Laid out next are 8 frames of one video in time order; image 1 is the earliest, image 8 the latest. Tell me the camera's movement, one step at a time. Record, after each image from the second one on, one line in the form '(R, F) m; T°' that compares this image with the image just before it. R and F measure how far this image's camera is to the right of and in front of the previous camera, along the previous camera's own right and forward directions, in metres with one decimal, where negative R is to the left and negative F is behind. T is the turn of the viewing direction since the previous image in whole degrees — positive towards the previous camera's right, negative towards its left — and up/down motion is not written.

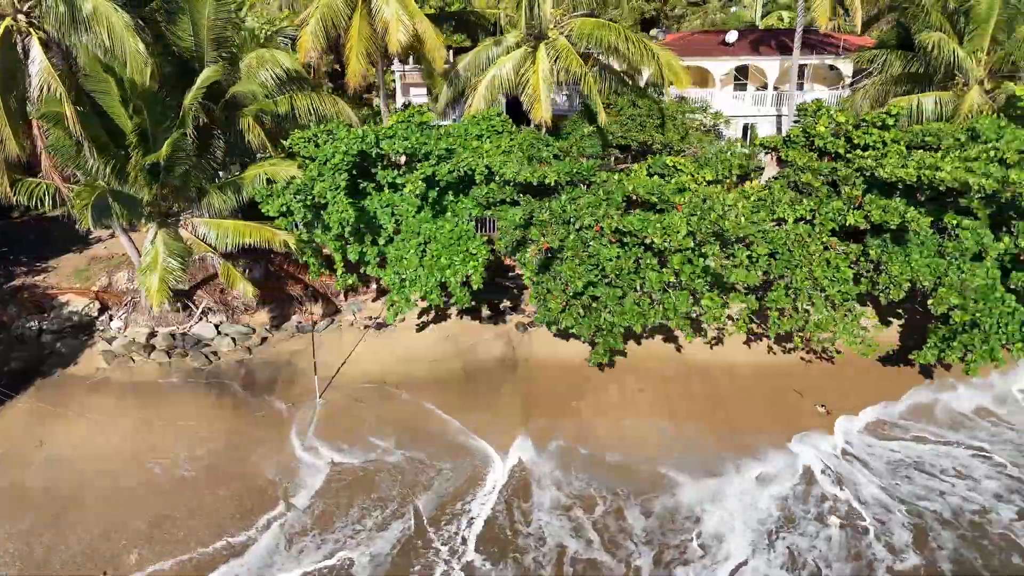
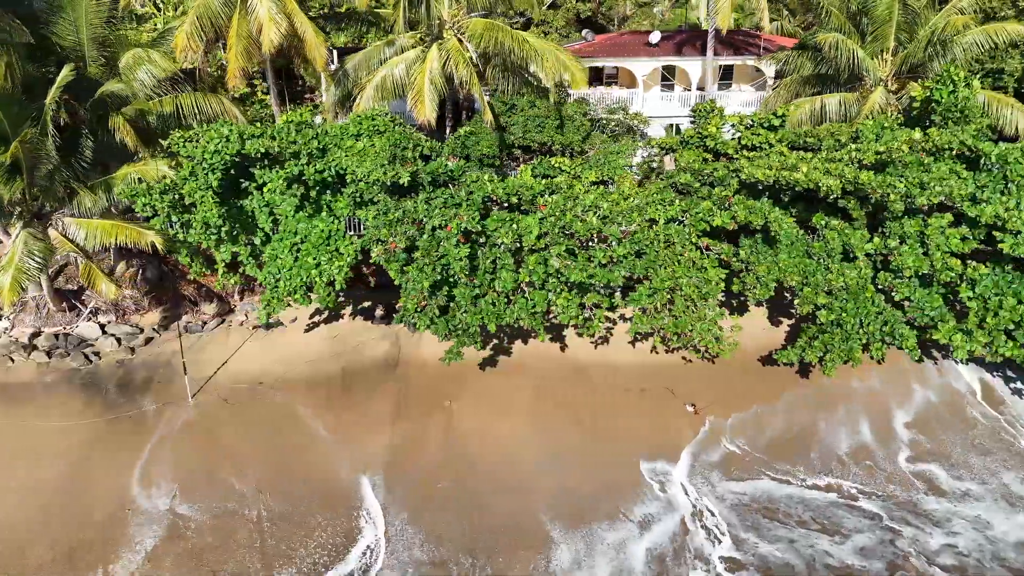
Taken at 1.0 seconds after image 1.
(+1.2, 0.0) m; 0°
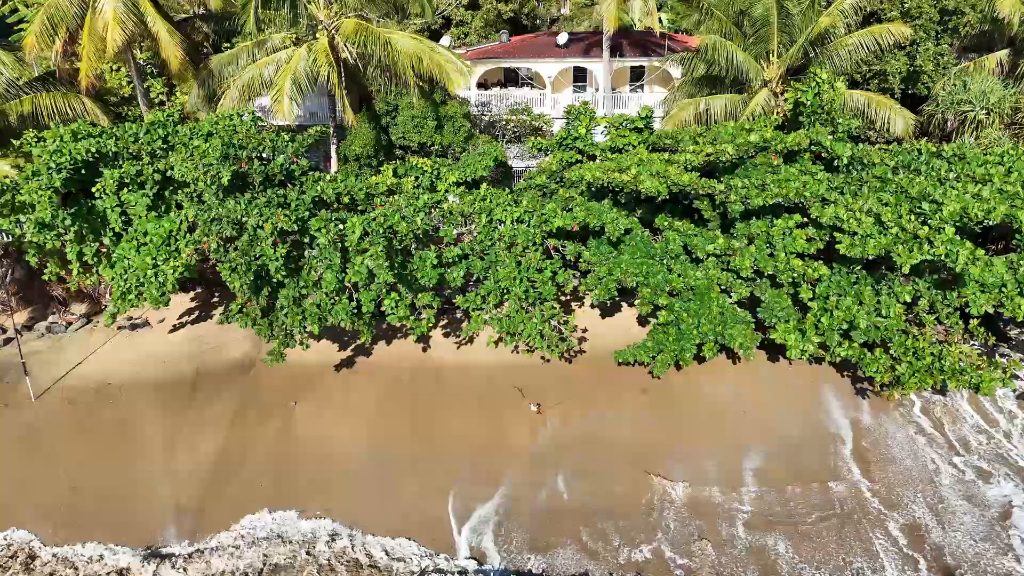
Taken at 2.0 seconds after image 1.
(+1.5, 0.0) m; +1°
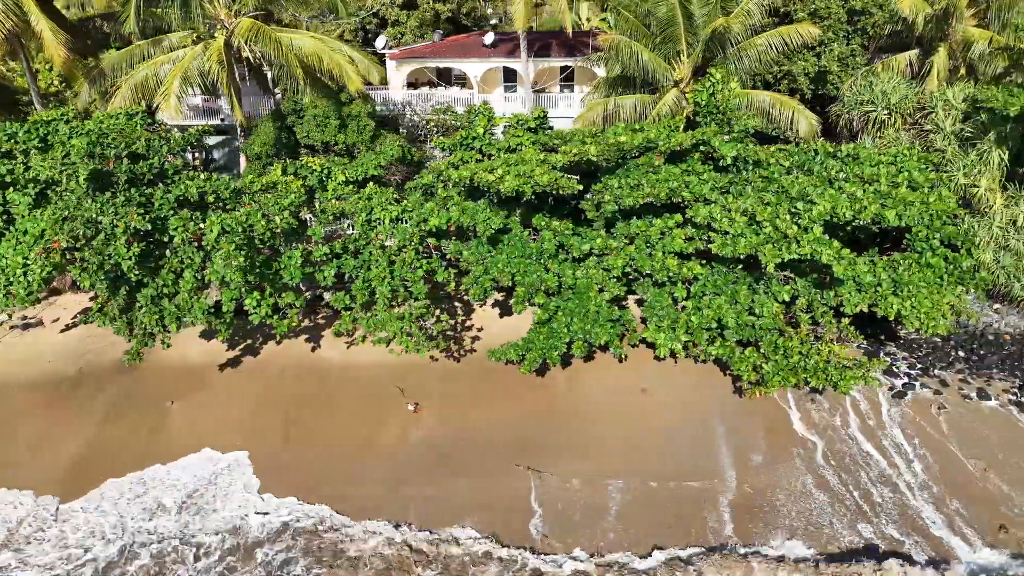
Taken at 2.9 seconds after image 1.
(+1.2, 0.0) m; +1°
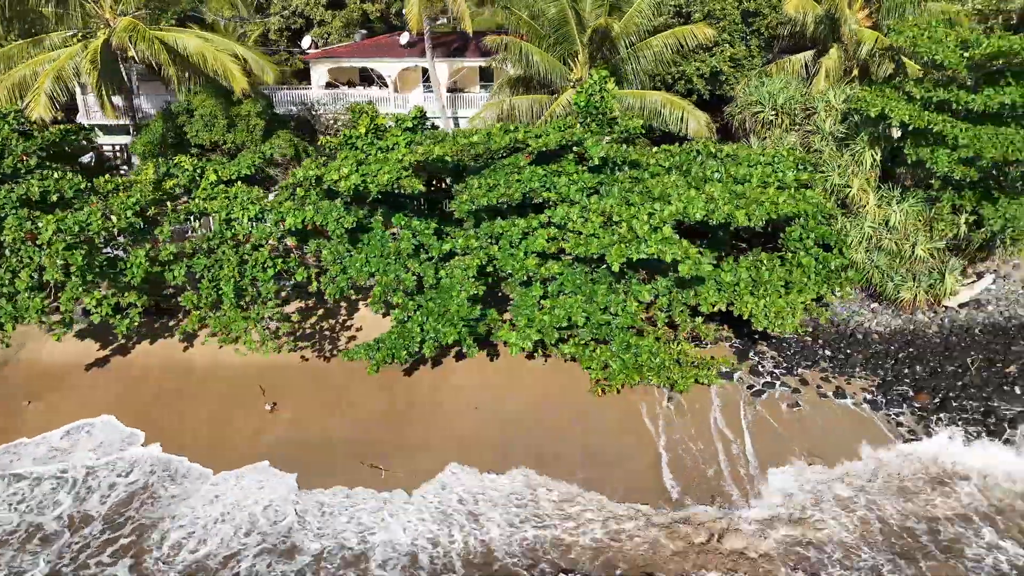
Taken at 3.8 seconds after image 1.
(+1.3, 0.0) m; +1°
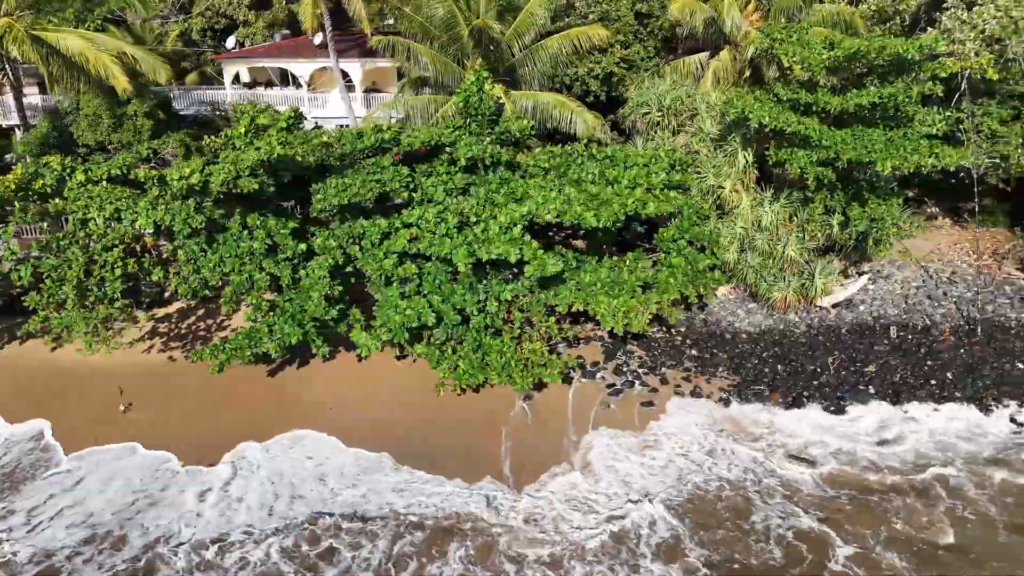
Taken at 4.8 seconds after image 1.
(+1.3, -0.1) m; +1°
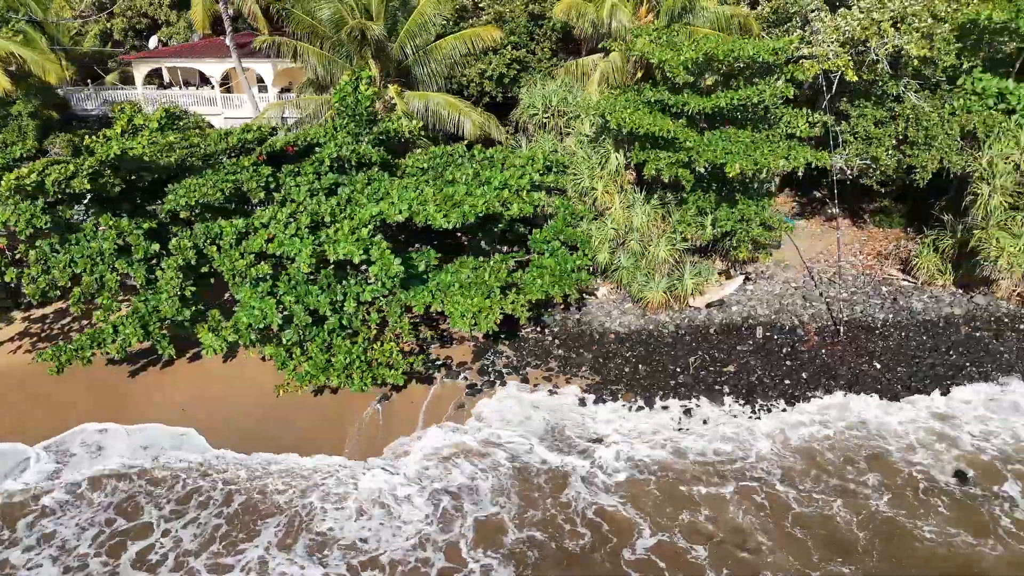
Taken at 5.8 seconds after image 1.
(+1.4, 0.0) m; +1°
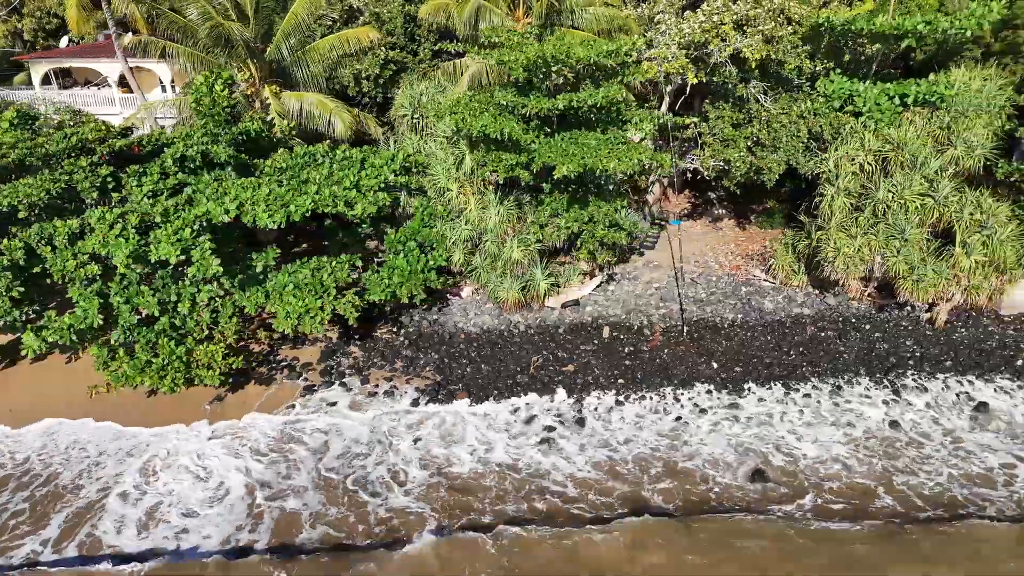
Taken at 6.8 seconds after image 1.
(+1.6, 0.0) m; +1°
